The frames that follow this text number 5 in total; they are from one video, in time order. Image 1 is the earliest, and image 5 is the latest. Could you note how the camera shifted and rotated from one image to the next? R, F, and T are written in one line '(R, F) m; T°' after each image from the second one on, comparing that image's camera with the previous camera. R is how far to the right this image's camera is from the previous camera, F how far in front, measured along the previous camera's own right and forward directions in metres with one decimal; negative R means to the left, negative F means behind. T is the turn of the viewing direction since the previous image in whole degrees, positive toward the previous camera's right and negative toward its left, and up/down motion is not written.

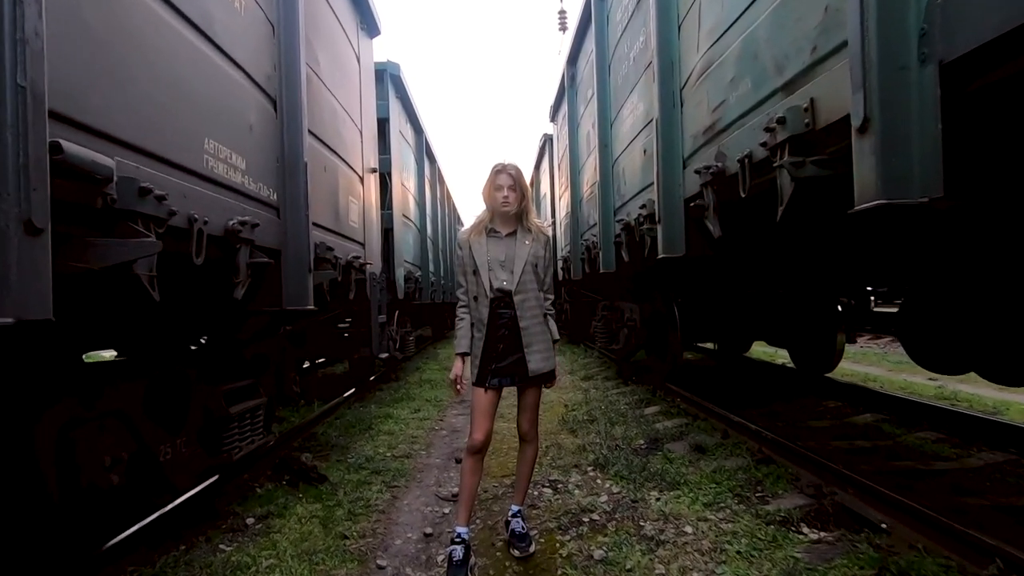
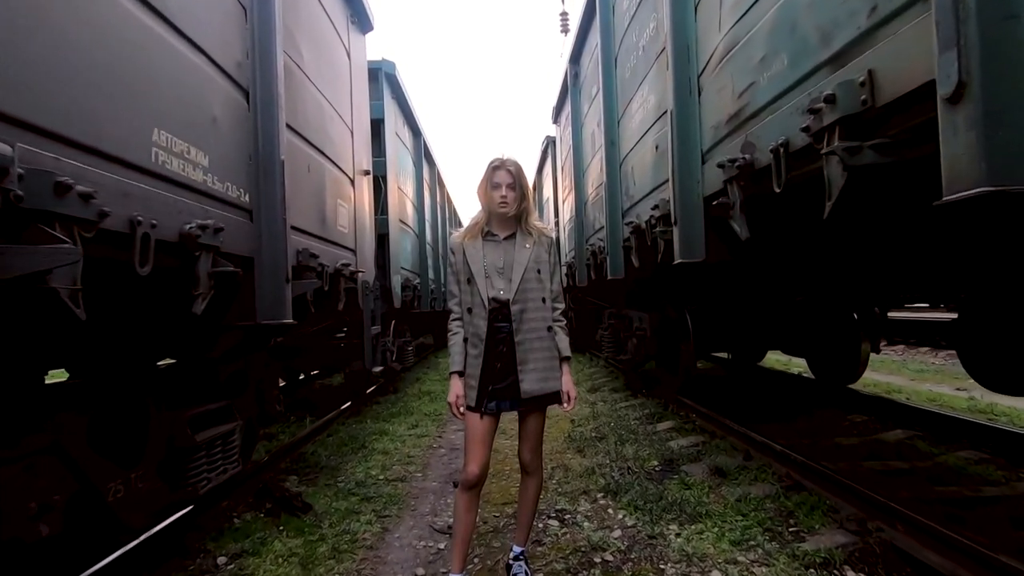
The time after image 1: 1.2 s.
(0.0, +0.4) m; 0°
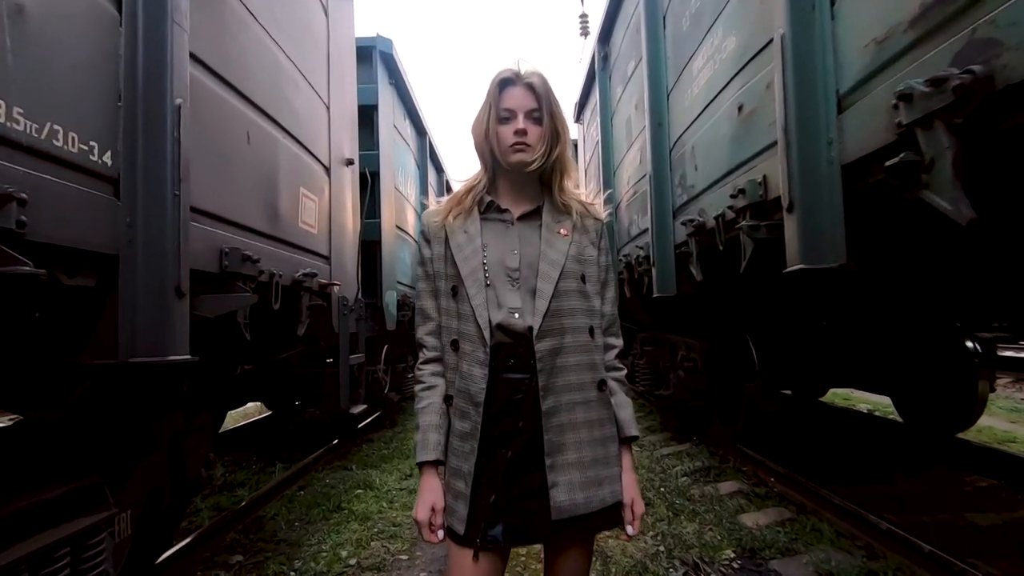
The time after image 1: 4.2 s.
(0.0, +1.3) m; -1°
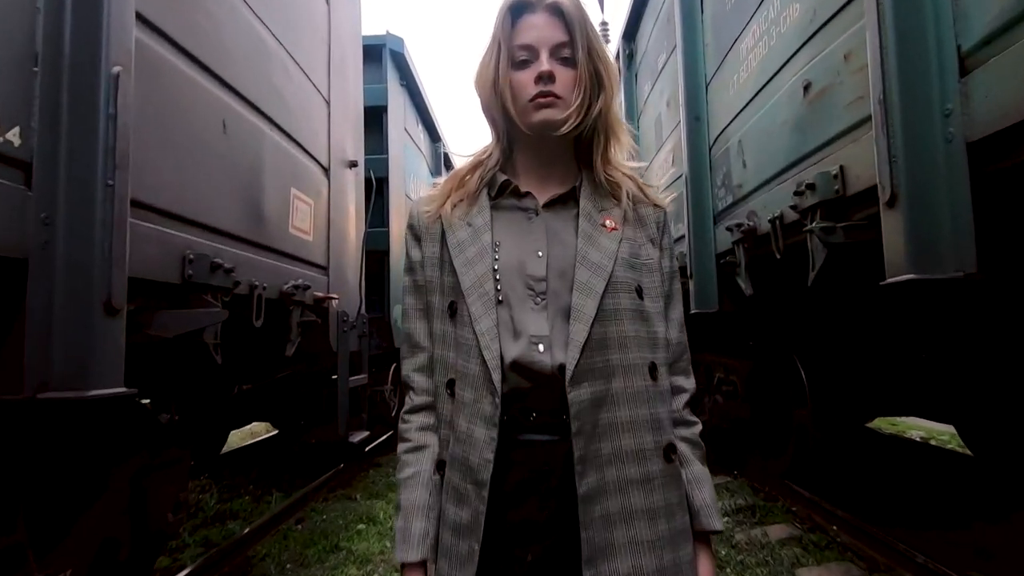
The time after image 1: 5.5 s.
(0.0, +0.5) m; -2°
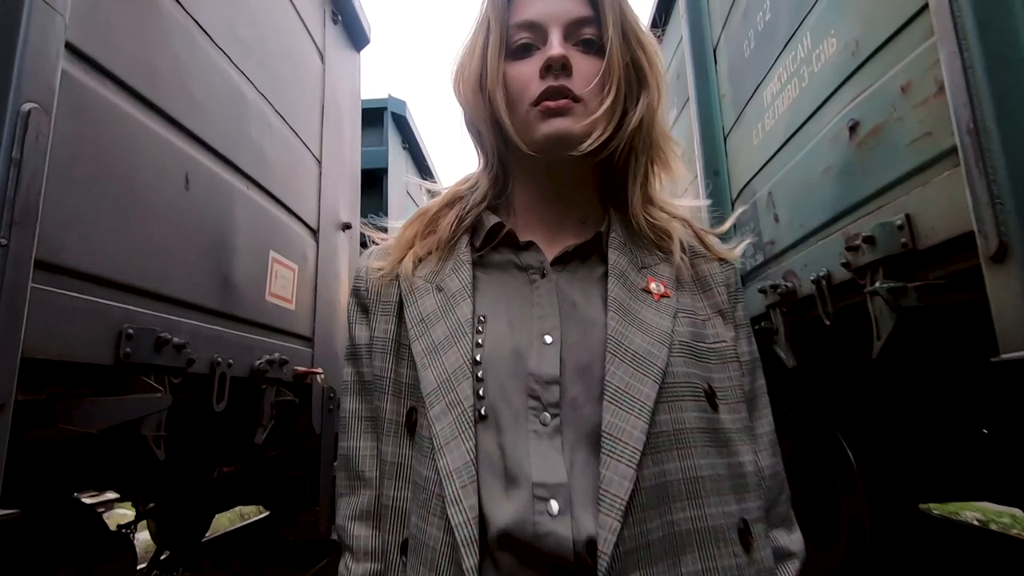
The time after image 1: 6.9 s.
(0.0, +0.4) m; -1°
